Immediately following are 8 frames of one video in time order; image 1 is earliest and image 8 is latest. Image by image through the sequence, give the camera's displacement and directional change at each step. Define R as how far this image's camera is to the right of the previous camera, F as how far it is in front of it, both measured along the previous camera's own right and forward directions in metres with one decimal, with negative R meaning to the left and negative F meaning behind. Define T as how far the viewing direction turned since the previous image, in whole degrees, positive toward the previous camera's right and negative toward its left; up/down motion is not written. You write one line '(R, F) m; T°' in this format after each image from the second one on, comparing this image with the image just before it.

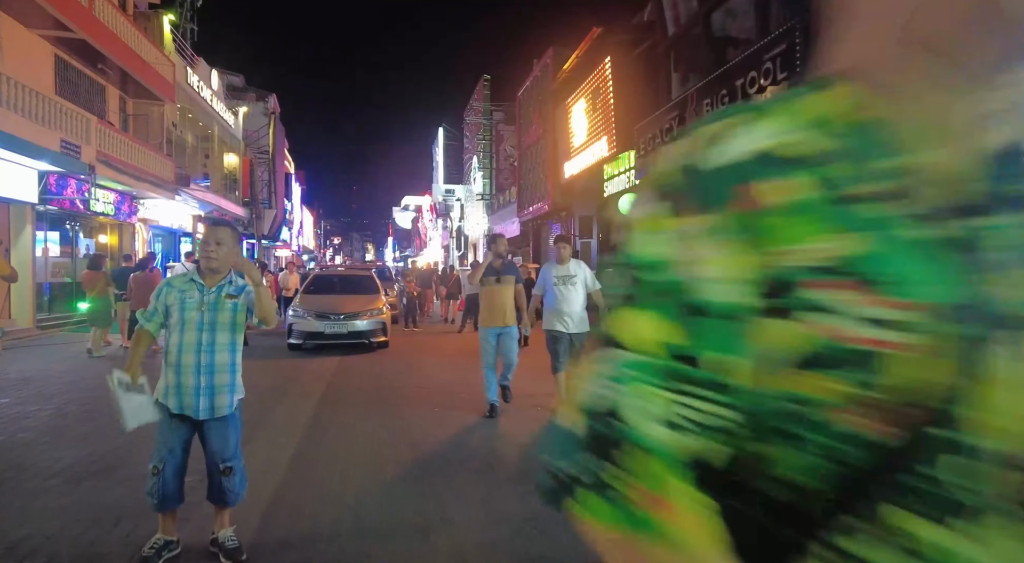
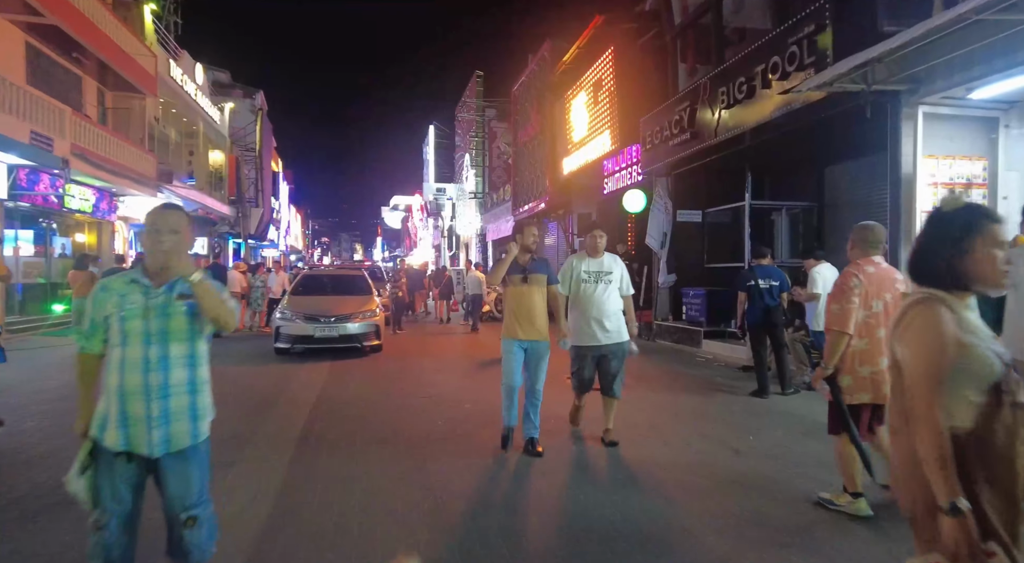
(-0.2, +0.6) m; +1°
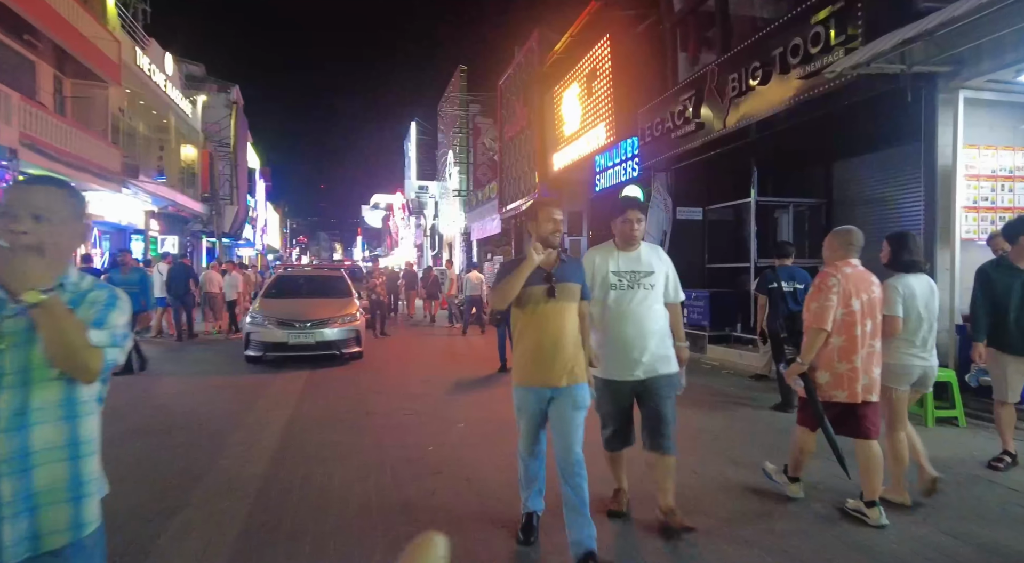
(-0.2, +0.8) m; +2°
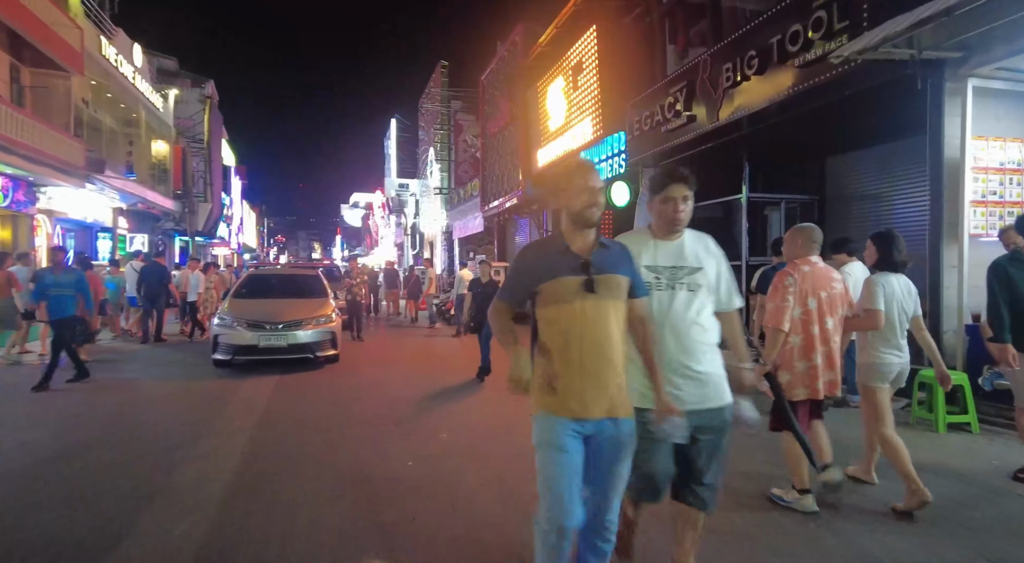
(0.0, +0.4) m; +2°
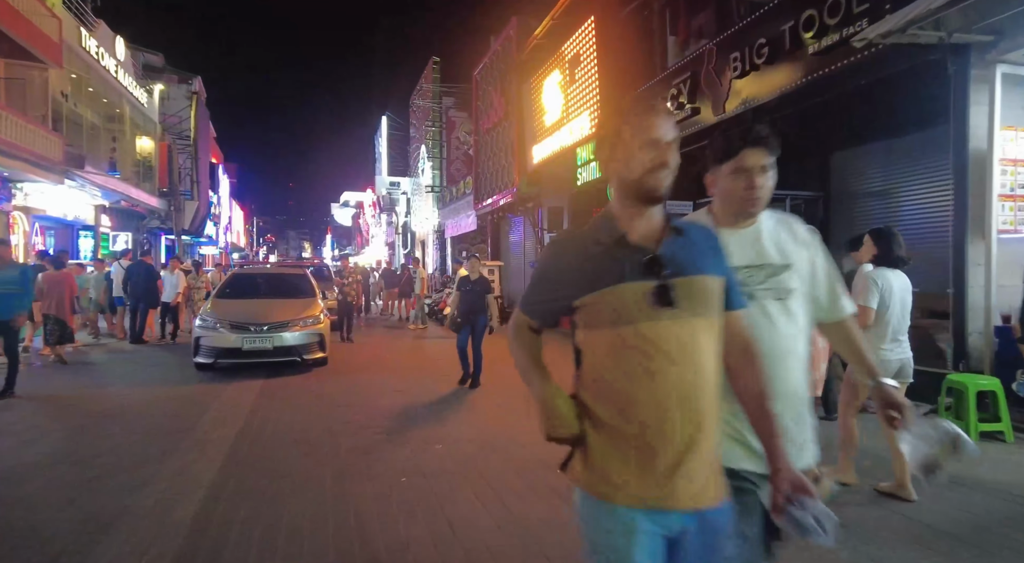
(-0.1, +0.4) m; +1°
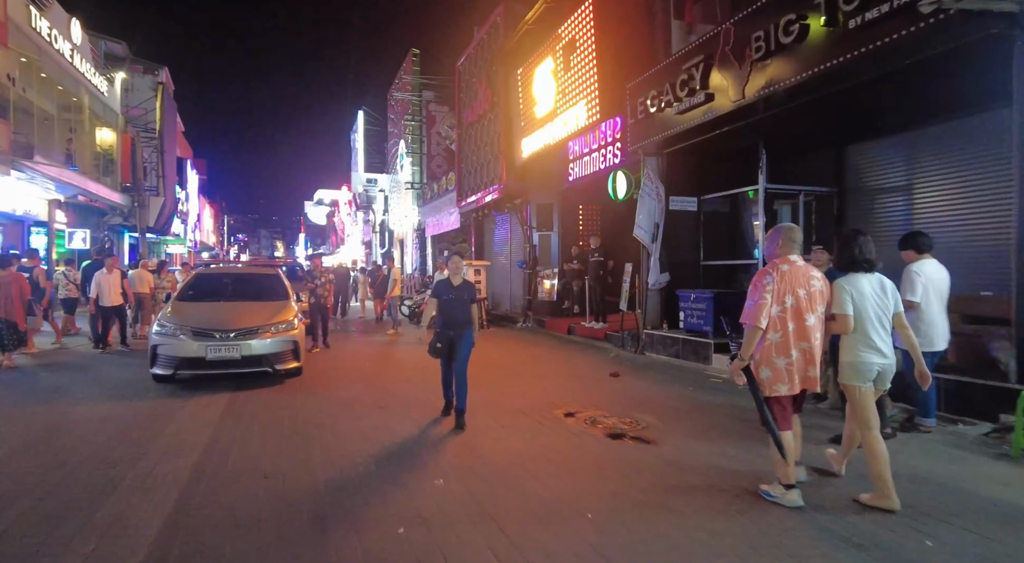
(-0.3, +0.8) m; +2°
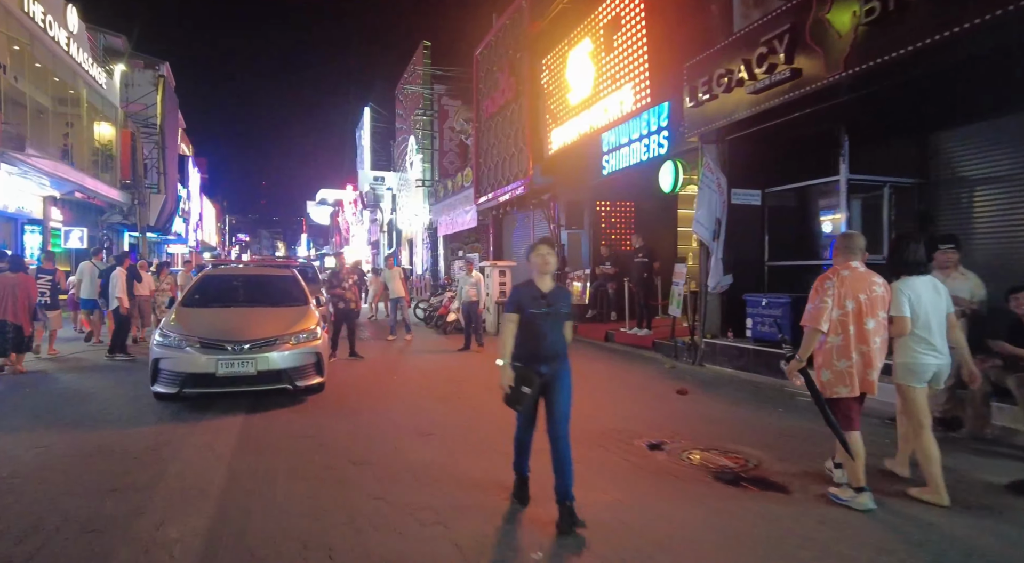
(-0.7, +1.1) m; 0°
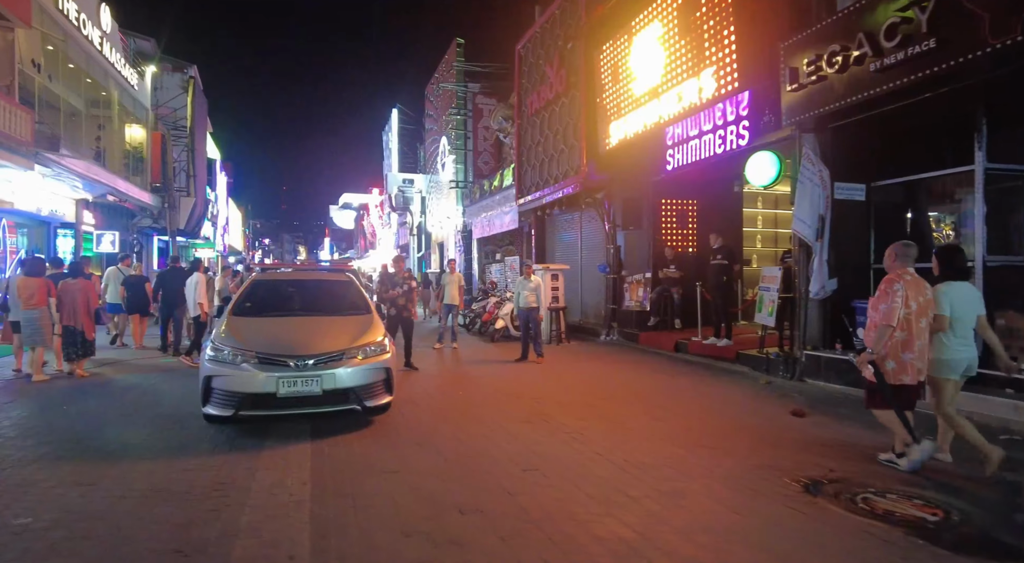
(-0.8, +0.9) m; -2°
